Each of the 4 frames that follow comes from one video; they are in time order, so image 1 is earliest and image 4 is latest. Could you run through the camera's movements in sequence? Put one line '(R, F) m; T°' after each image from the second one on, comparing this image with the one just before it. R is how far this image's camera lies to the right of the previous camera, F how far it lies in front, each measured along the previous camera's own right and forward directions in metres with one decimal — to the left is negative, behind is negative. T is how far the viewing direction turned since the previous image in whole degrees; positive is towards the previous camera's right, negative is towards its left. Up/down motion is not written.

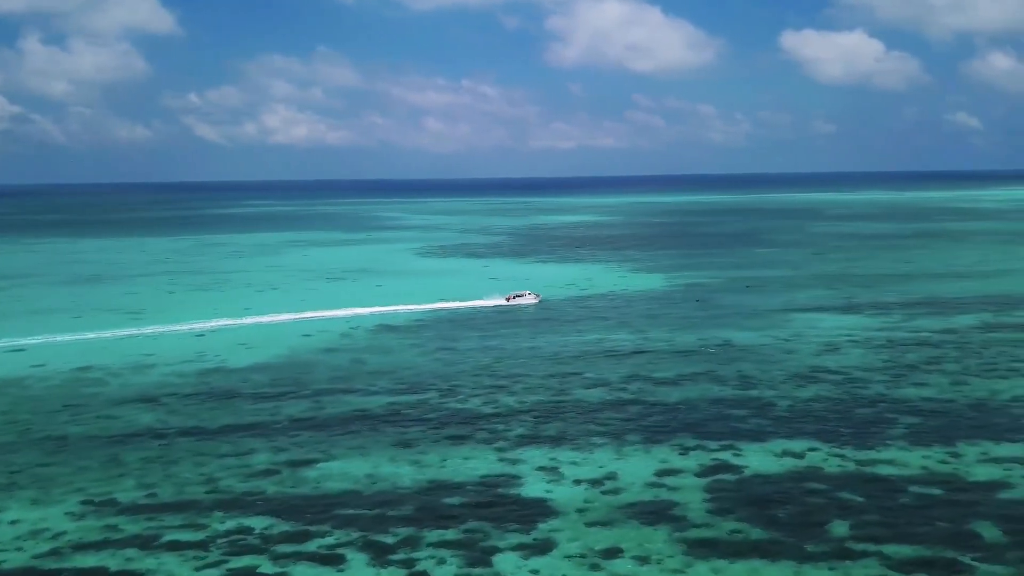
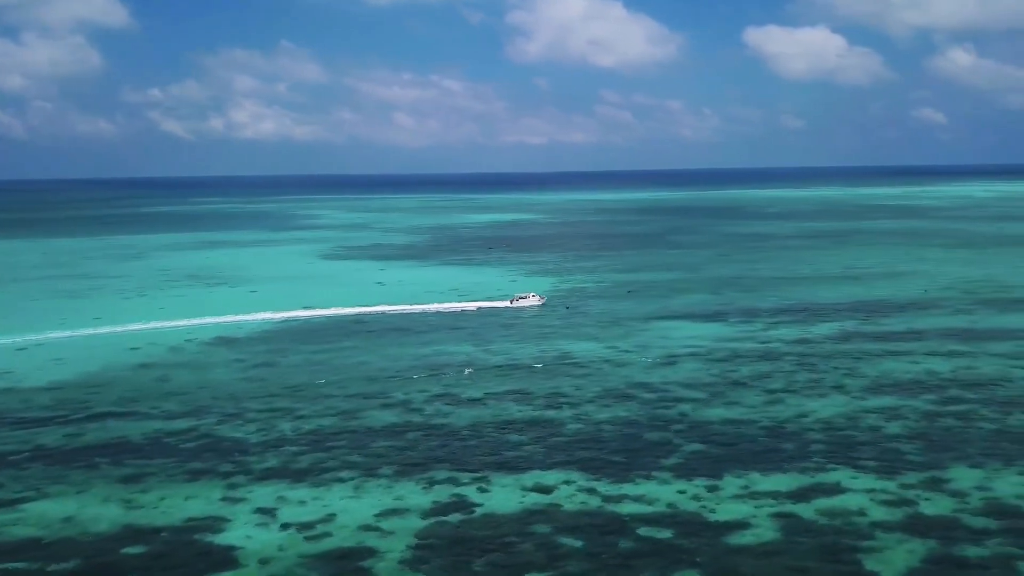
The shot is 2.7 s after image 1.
(+4.7, +1.5) m; +1°
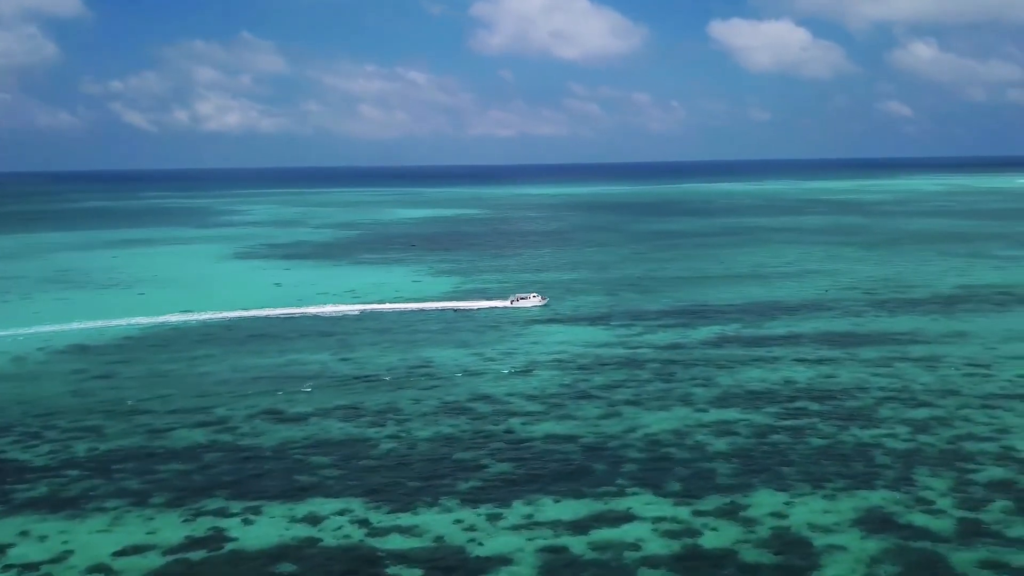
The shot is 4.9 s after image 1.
(+3.6, +1.2) m; +2°
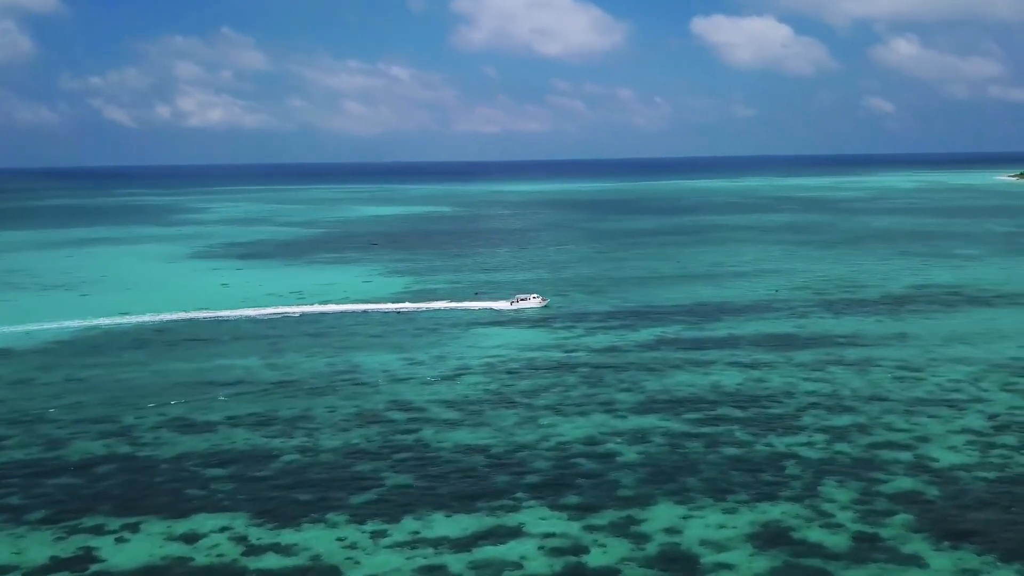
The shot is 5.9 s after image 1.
(+1.7, +0.6) m; +1°
